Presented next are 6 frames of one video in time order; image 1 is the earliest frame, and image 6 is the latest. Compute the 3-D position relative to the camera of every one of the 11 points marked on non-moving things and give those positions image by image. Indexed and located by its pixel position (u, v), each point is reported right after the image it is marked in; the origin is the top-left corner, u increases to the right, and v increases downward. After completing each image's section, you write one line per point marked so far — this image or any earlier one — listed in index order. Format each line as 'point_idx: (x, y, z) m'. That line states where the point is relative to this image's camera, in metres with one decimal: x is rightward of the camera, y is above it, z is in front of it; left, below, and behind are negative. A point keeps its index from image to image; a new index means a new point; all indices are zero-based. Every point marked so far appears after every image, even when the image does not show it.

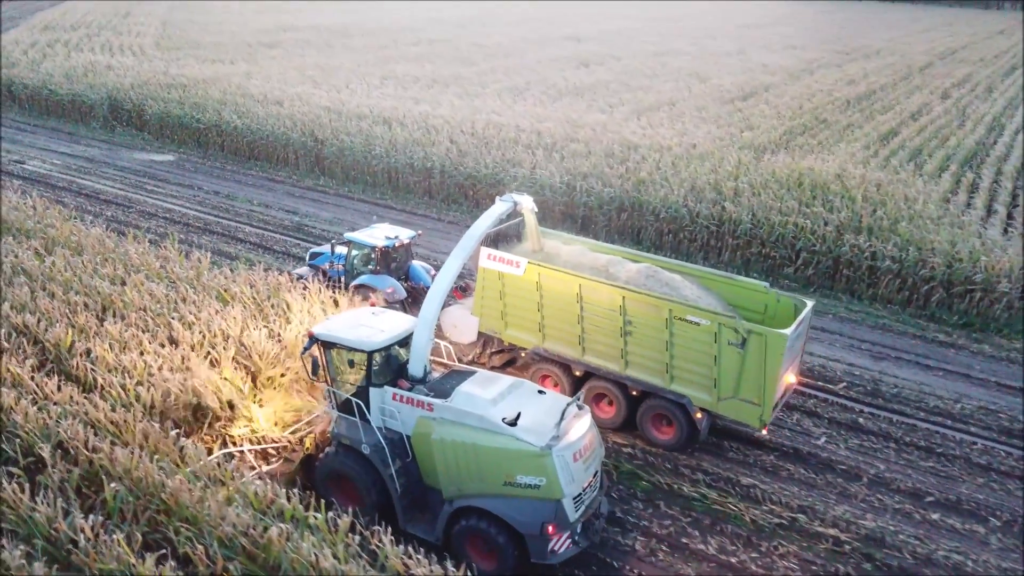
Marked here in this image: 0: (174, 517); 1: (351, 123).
0: (-2.2, -1.5, +5.3) m
1: (-3.6, +3.7, +18.1) m
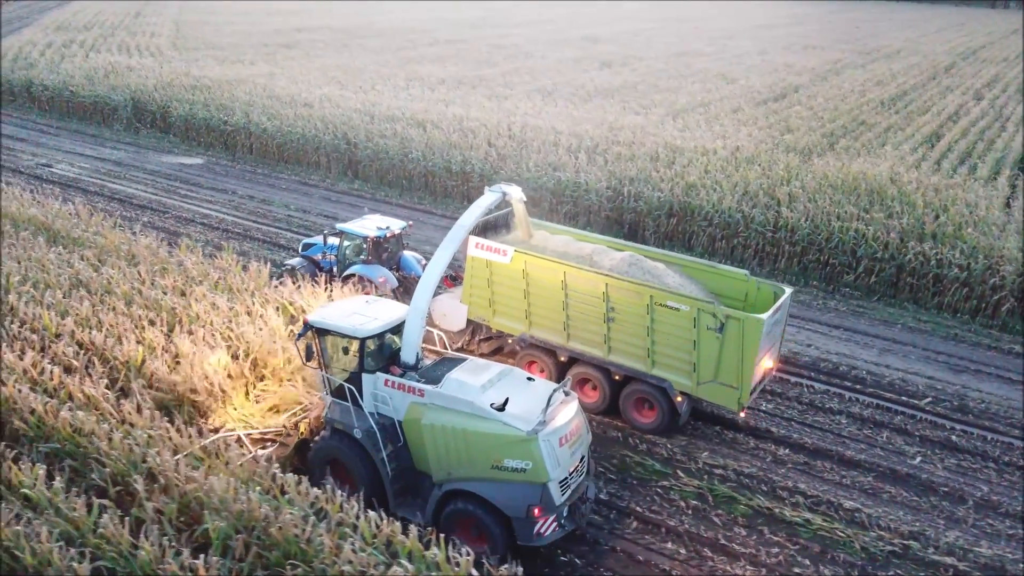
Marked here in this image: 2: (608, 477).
0: (-1.4, -1.7, +5.0) m
1: (-2.8, +3.6, +17.7) m
2: (+0.9, -1.8, +7.4) m
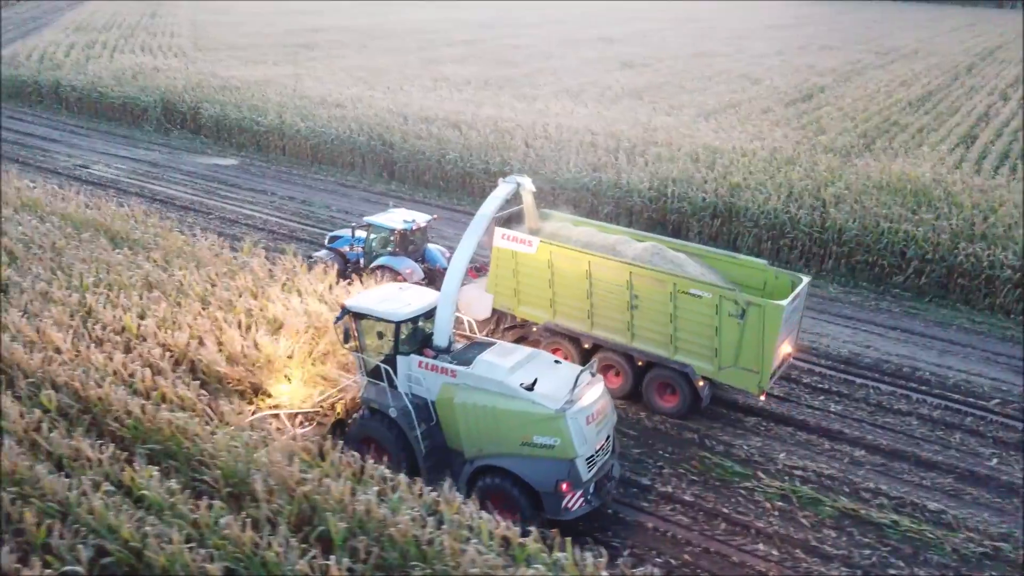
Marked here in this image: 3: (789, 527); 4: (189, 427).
0: (-0.7, -1.7, +5.0) m
1: (-2.1, +3.6, +17.7) m
2: (+1.7, -1.8, +7.4) m
3: (+2.4, -2.0, +6.8) m
4: (-2.4, -1.0, +5.9) m
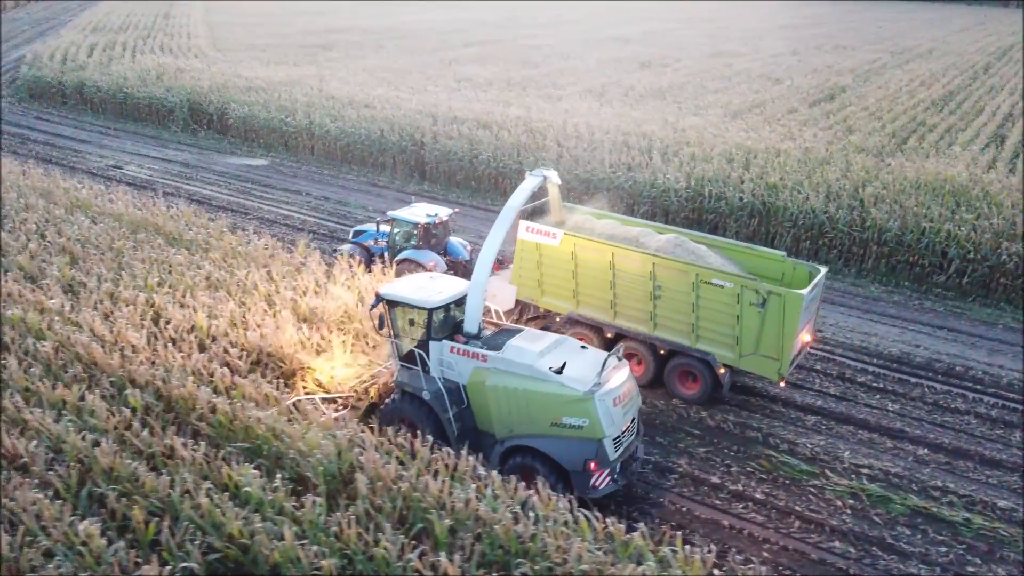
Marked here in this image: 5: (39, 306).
0: (0.0, -1.7, +5.0) m
1: (-1.4, +3.6, +17.8) m
2: (+2.3, -1.8, +7.5) m
3: (+3.0, -2.0, +6.9) m
4: (-1.8, -1.0, +6.0) m
5: (-4.7, -0.2, +7.8) m
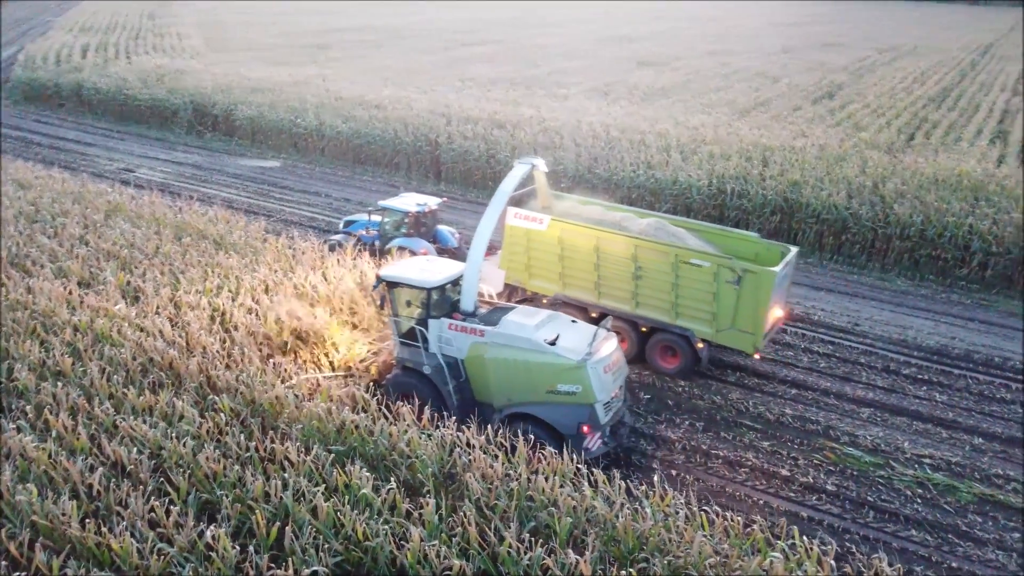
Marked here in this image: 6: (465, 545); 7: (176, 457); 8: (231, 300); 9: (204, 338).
0: (+0.8, -1.7, +5.1) m
1: (-1.1, +3.6, +17.8) m
2: (+3.0, -1.7, +7.6) m
3: (+3.7, -2.0, +7.0) m
4: (-1.0, -1.0, +6.0) m
5: (-4.0, -0.2, +7.8) m
6: (-0.3, -1.6, +5.0) m
7: (-2.4, -1.2, +5.7) m
8: (-2.9, -0.1, +8.2) m
9: (-2.8, -0.4, +7.2) m
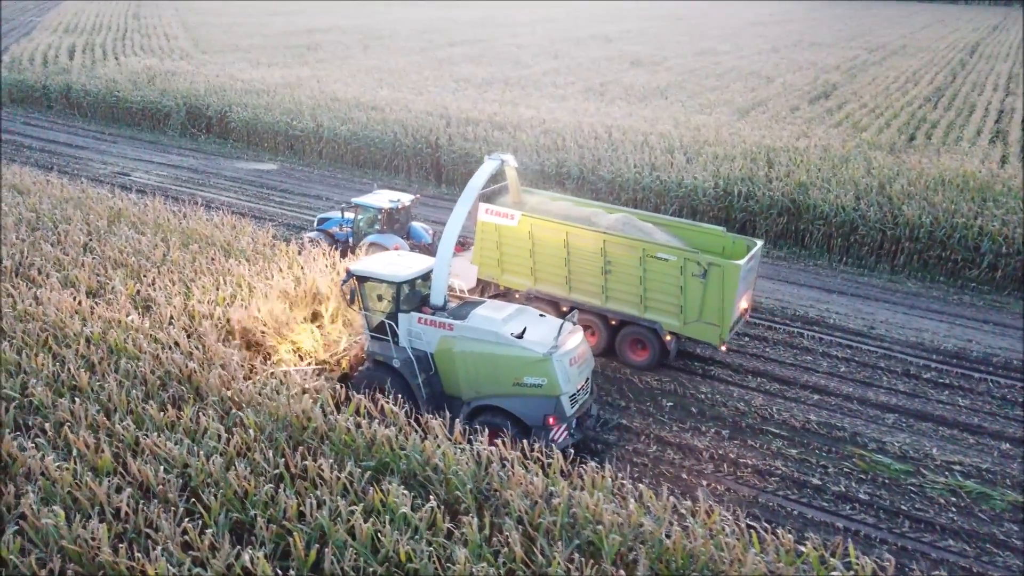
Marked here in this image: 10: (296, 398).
0: (+1.1, -1.7, +5.0) m
1: (-1.1, +3.5, +17.6) m
2: (+3.3, -1.8, +7.5) m
3: (+4.0, -2.0, +6.9) m
4: (-0.7, -1.1, +5.8) m
5: (-3.7, -0.3, +7.5) m
6: (0.0, -1.7, +4.8) m
7: (-2.1, -1.3, +5.5) m
8: (-2.7, -0.2, +8.0) m
9: (-2.6, -0.5, +7.0) m
10: (-1.8, -0.9, +6.4) m
